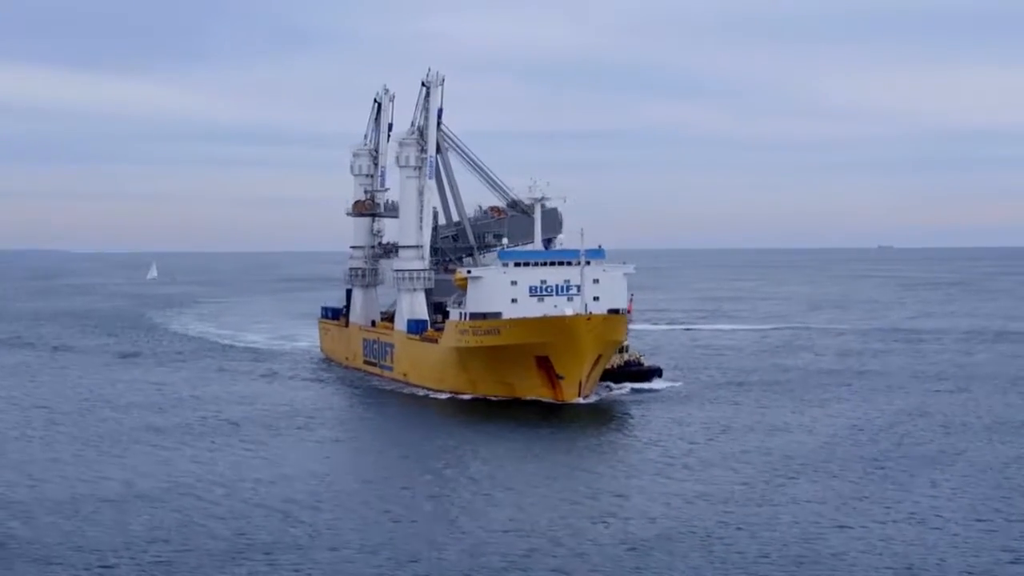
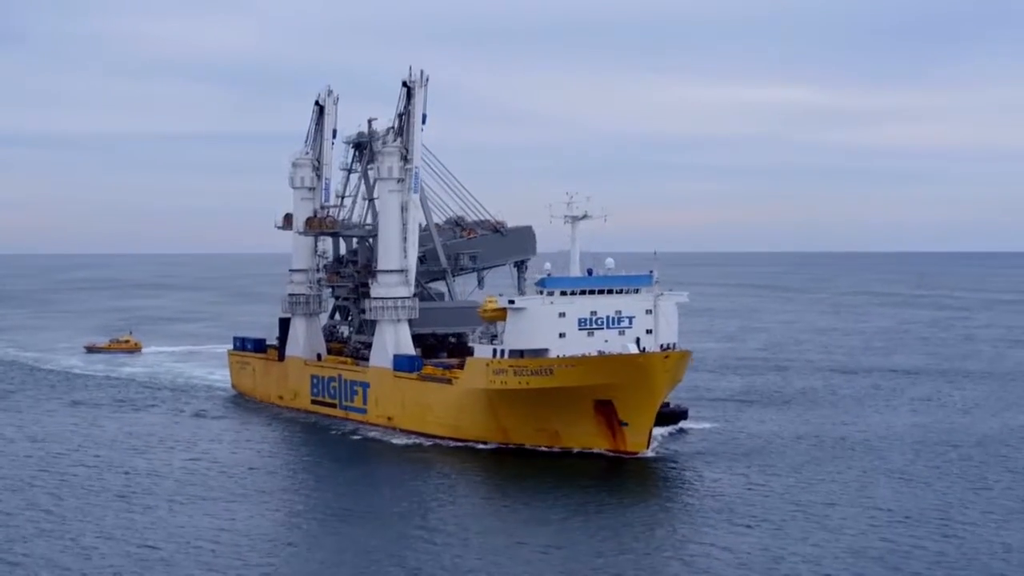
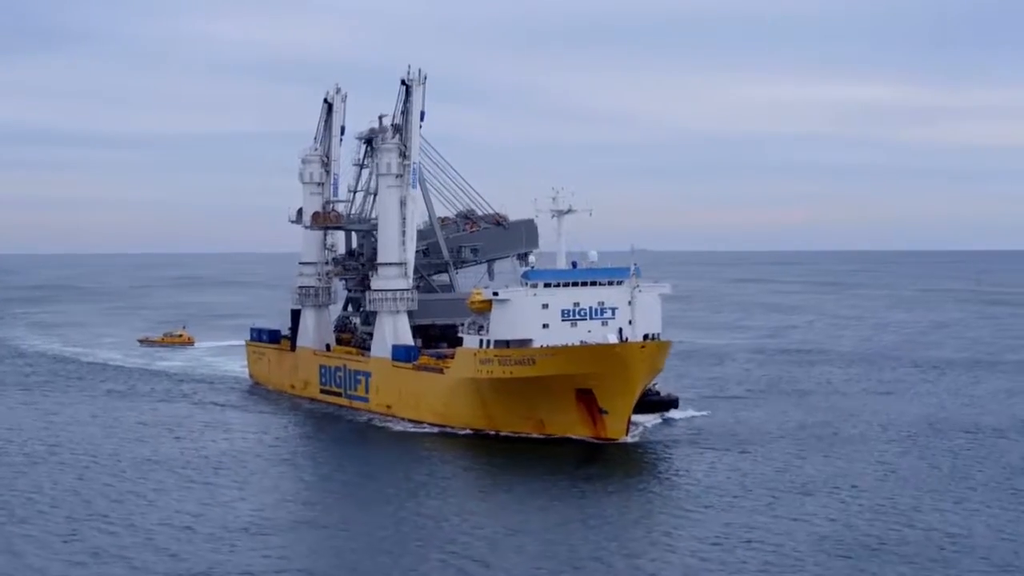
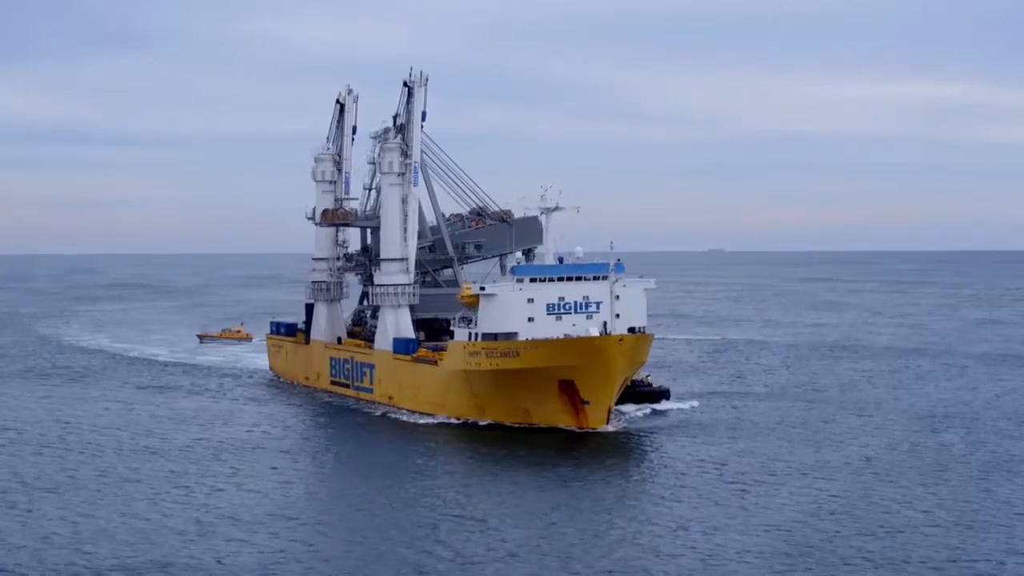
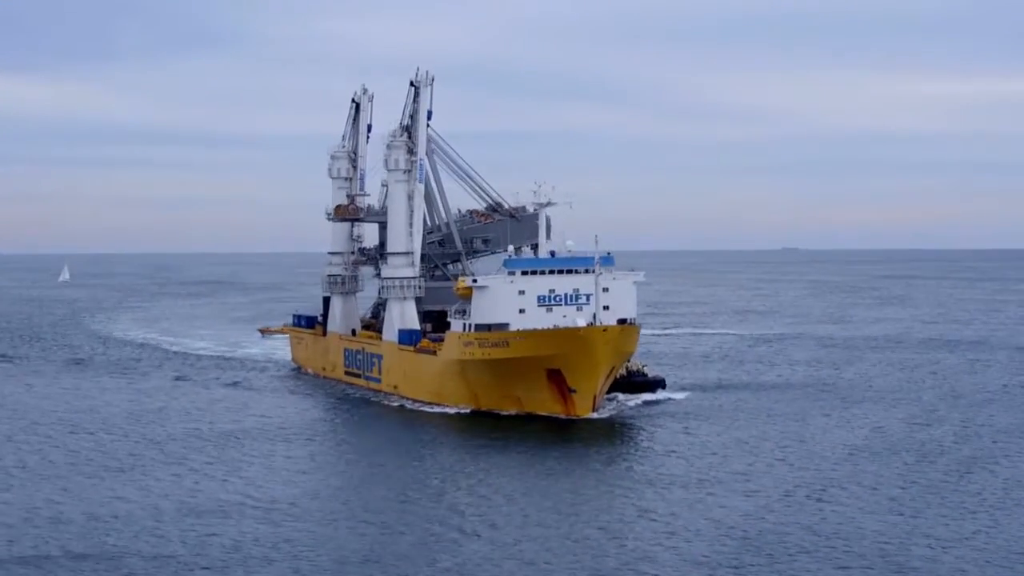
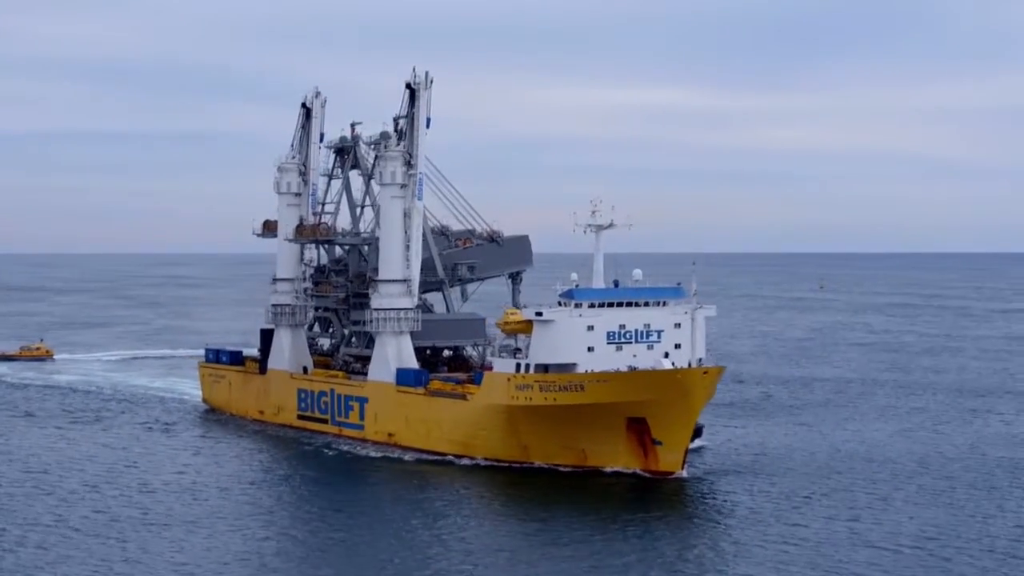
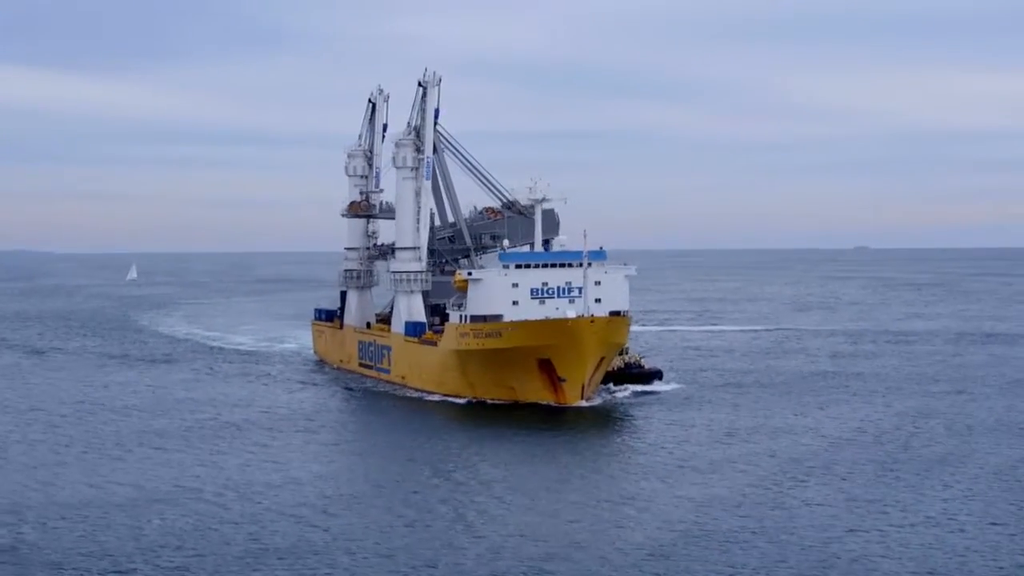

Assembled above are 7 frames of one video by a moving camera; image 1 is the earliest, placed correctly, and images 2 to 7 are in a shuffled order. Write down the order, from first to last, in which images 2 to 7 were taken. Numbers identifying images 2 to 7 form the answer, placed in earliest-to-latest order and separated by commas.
7, 5, 4, 3, 2, 6
